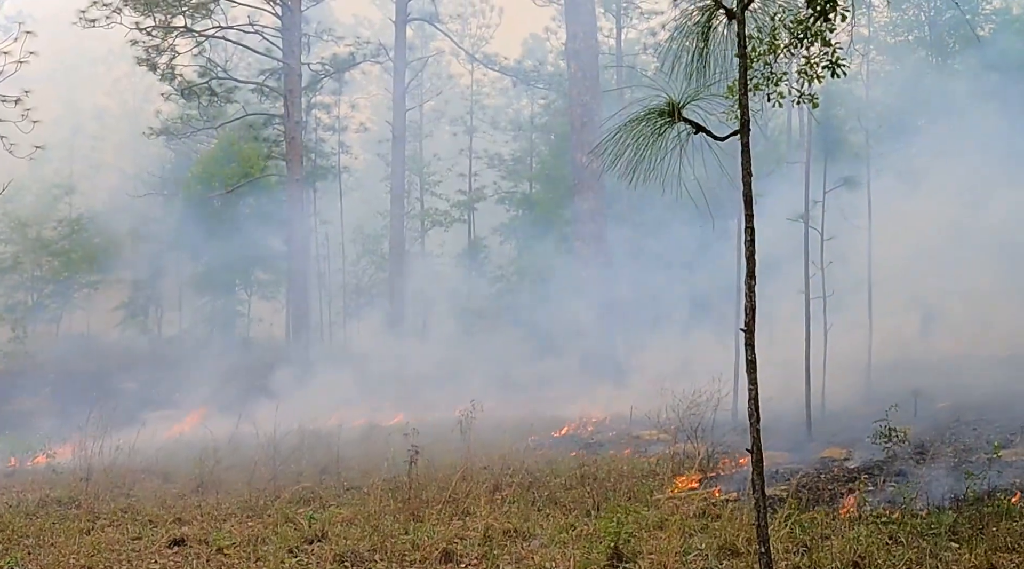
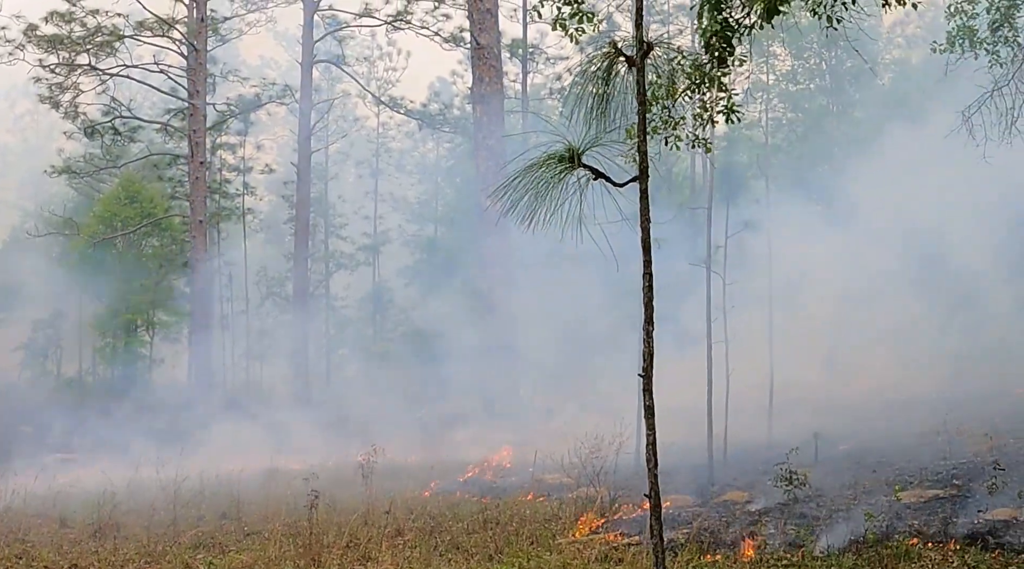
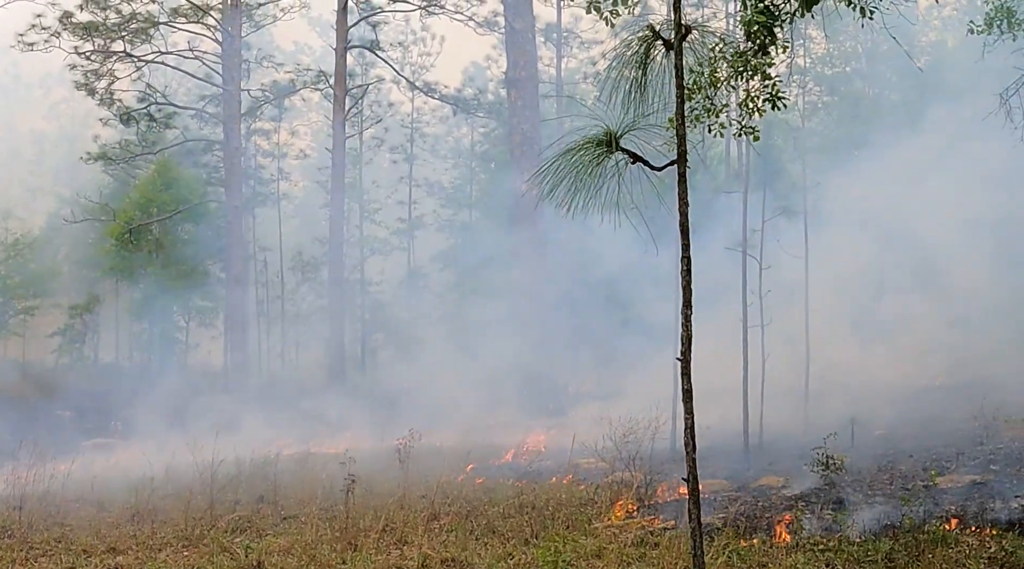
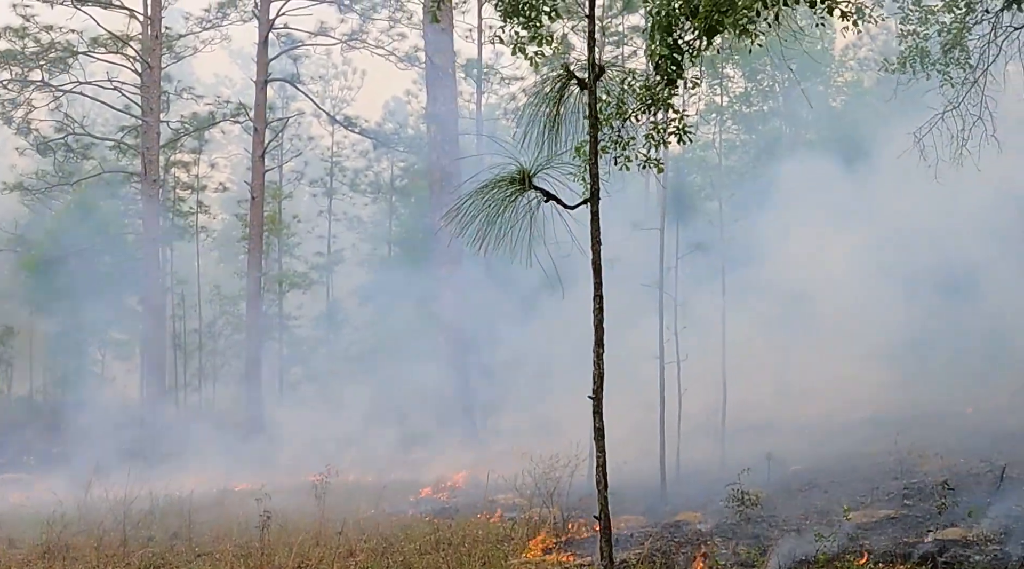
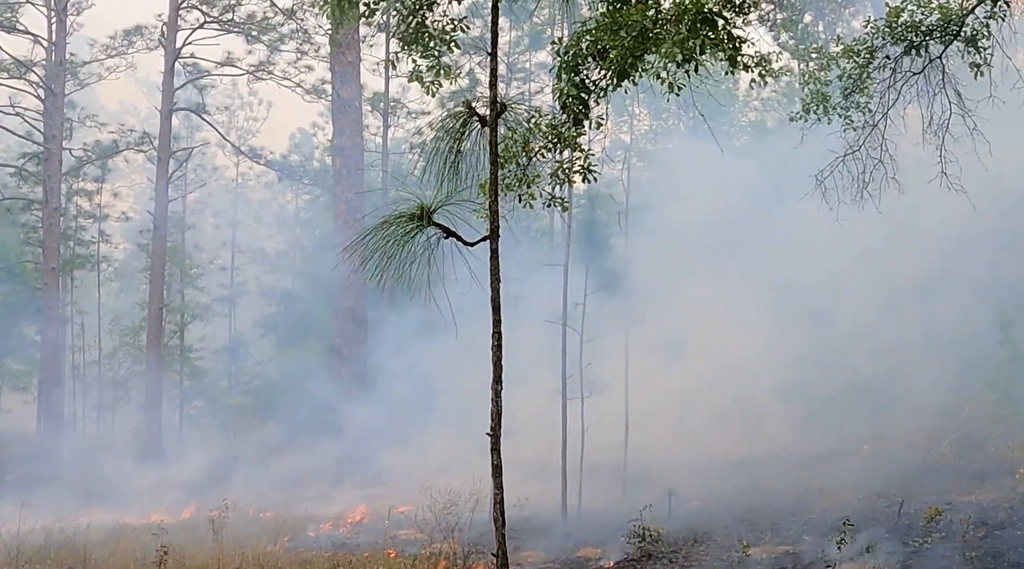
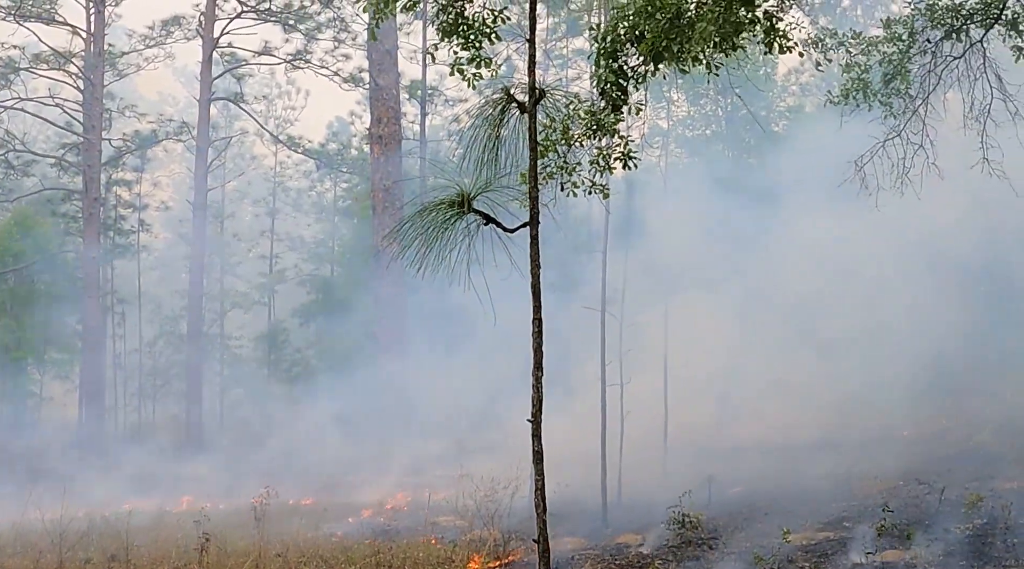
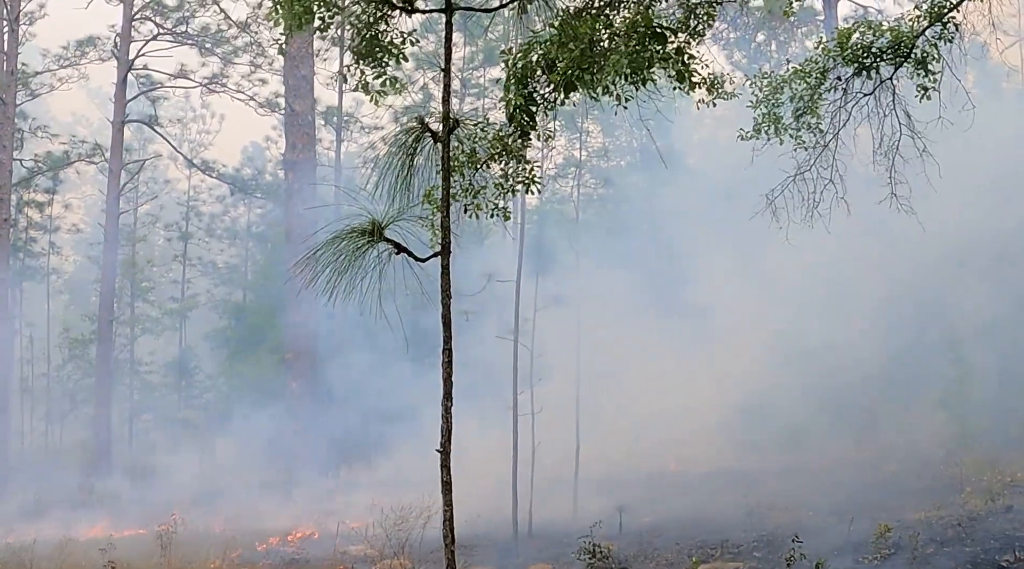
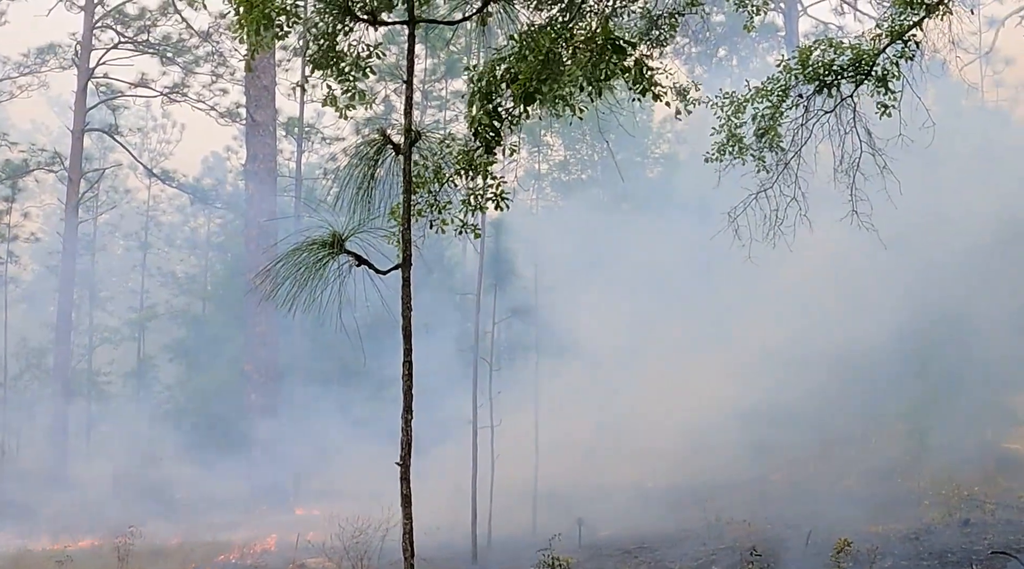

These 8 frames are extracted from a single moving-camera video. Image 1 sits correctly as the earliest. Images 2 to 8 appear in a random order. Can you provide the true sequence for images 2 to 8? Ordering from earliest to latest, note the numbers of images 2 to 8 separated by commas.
3, 2, 4, 6, 5, 7, 8
